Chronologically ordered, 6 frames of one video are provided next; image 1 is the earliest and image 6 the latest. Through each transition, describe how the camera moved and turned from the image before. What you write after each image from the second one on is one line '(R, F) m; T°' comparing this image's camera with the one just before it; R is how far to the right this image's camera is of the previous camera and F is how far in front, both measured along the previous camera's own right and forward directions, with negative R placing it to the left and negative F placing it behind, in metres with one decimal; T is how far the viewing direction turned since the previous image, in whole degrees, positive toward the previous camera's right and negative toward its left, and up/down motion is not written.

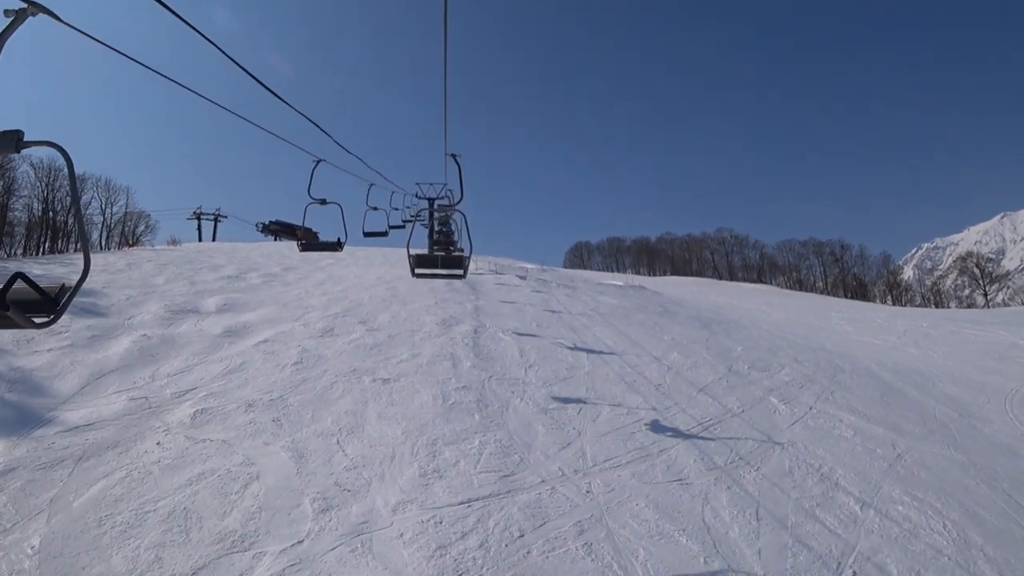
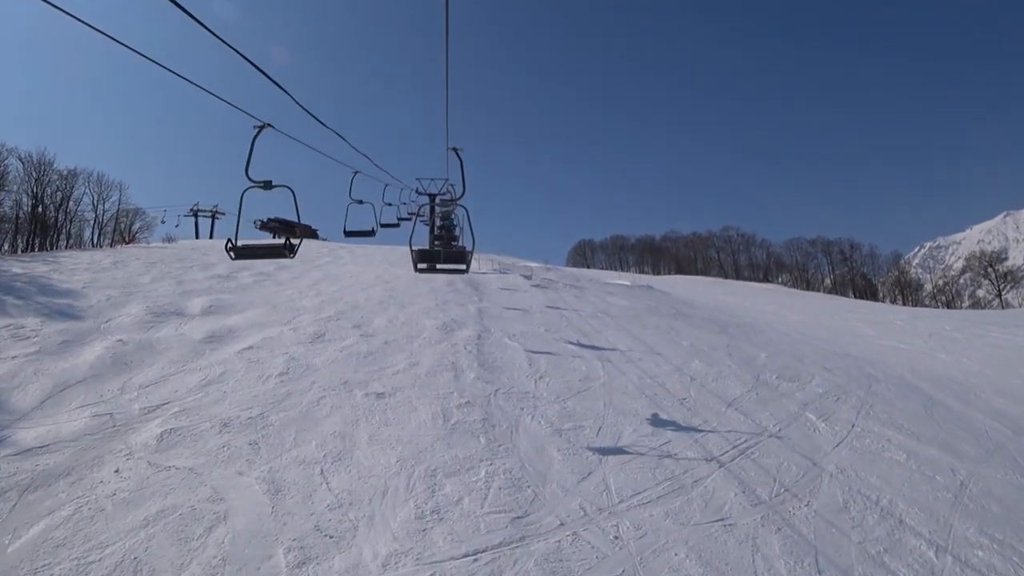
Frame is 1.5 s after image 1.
(-0.1, +0.9) m; 0°
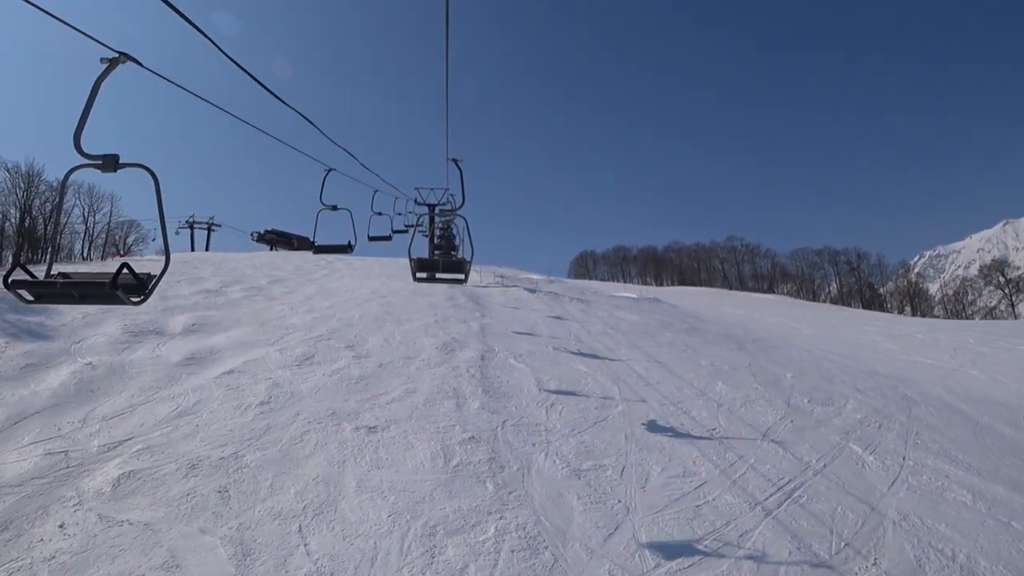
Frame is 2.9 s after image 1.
(-0.1, +0.8) m; 0°
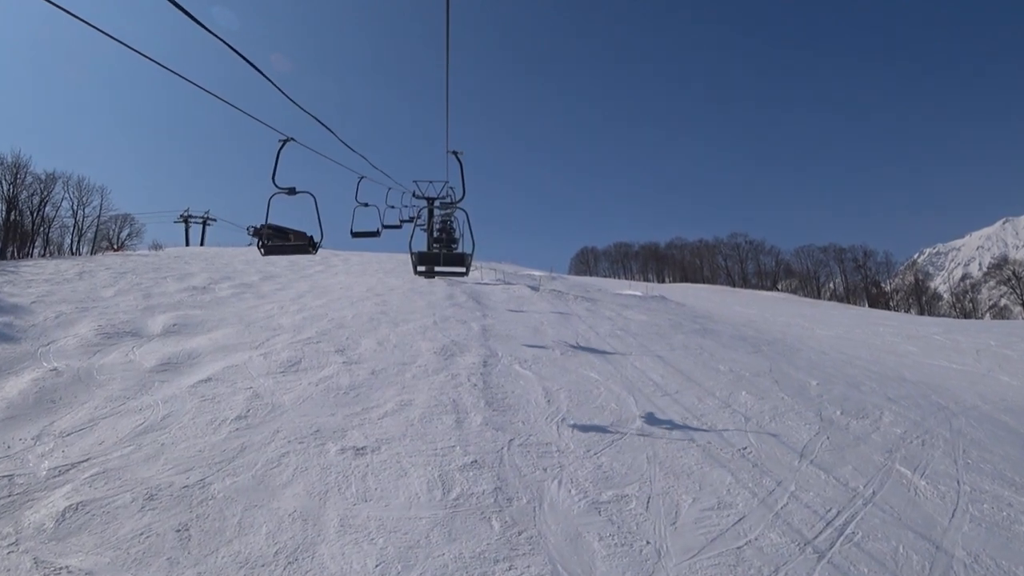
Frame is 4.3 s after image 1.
(-0.1, +0.8) m; 0°
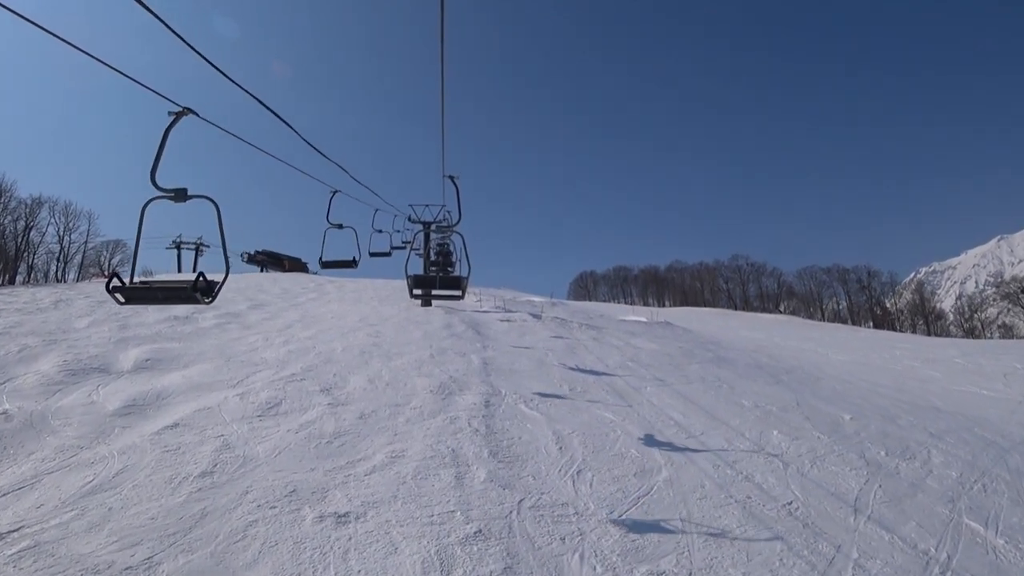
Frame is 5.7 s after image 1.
(-0.1, +0.8) m; 0°
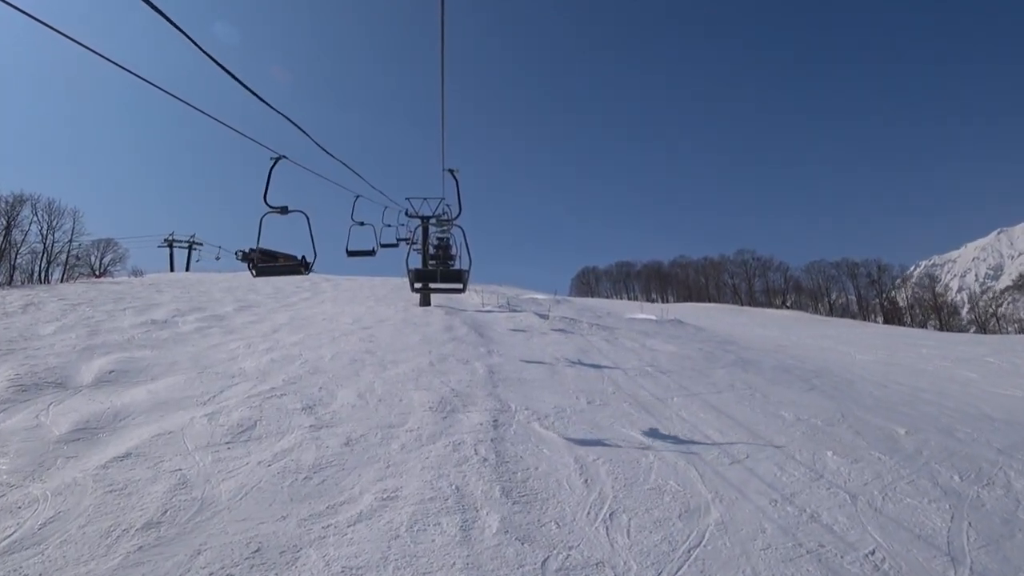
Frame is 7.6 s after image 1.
(-0.2, +1.1) m; 0°
